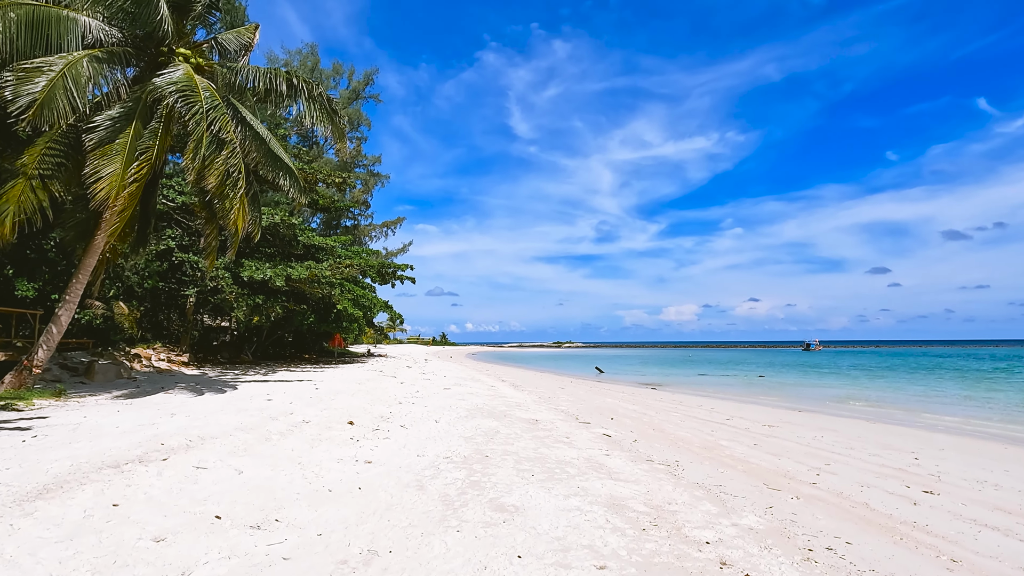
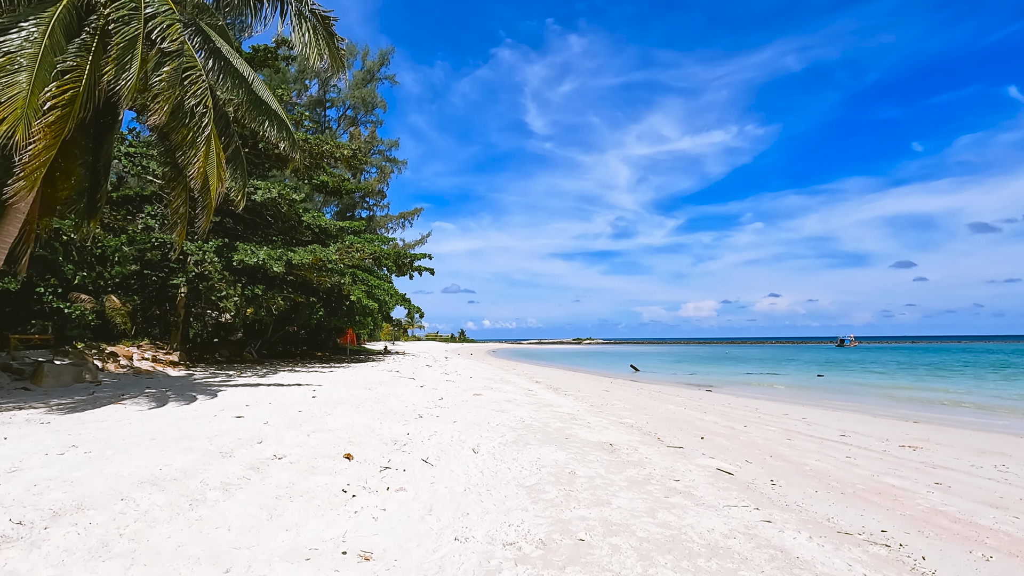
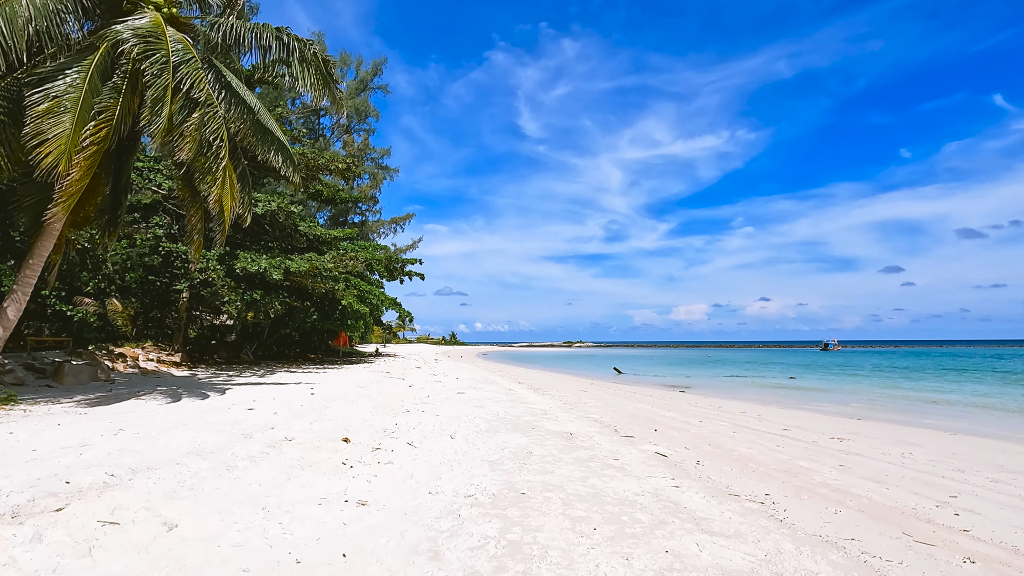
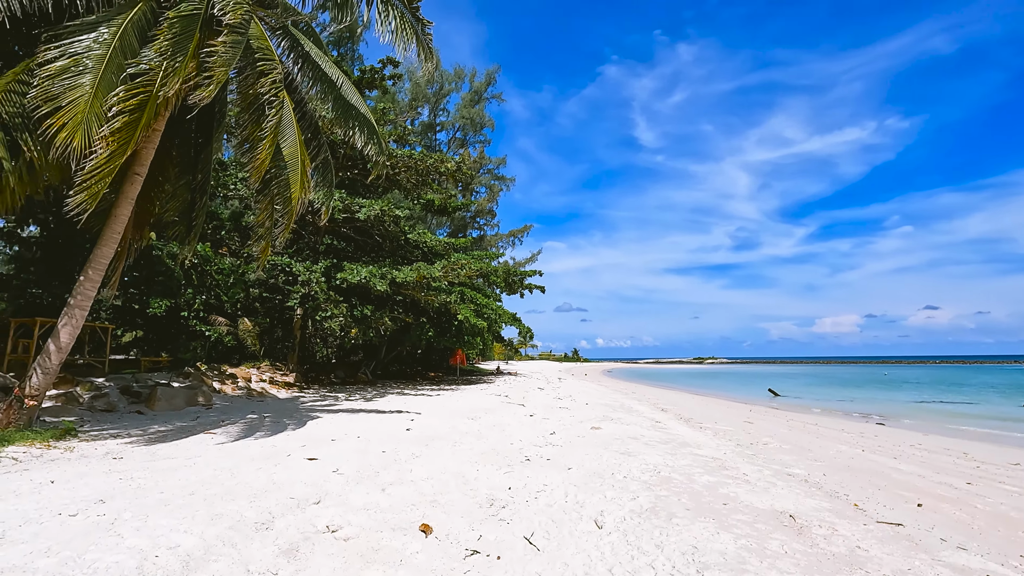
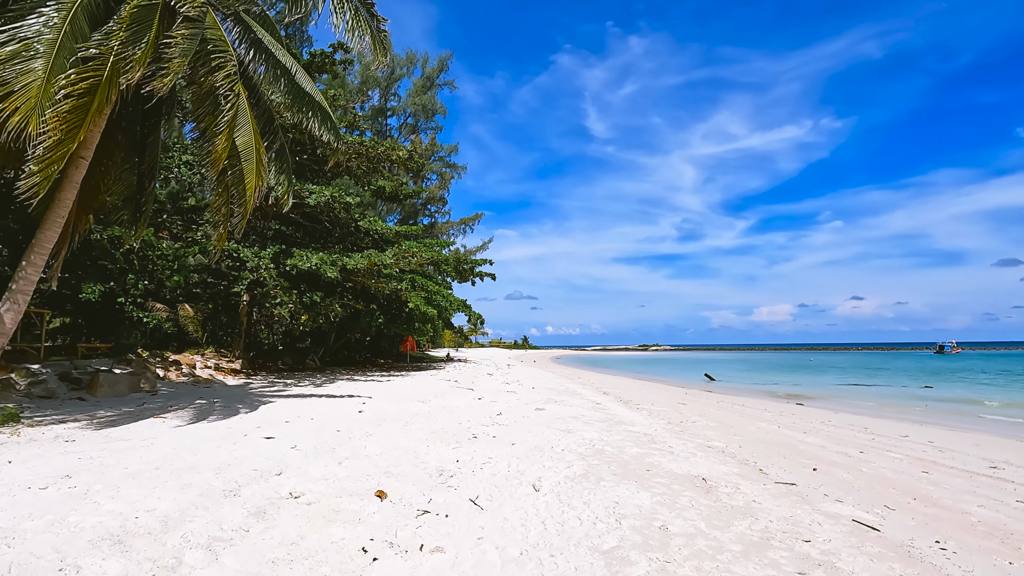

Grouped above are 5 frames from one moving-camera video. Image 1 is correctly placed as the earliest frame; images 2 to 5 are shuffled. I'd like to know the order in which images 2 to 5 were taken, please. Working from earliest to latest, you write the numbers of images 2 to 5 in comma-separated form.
3, 2, 5, 4
